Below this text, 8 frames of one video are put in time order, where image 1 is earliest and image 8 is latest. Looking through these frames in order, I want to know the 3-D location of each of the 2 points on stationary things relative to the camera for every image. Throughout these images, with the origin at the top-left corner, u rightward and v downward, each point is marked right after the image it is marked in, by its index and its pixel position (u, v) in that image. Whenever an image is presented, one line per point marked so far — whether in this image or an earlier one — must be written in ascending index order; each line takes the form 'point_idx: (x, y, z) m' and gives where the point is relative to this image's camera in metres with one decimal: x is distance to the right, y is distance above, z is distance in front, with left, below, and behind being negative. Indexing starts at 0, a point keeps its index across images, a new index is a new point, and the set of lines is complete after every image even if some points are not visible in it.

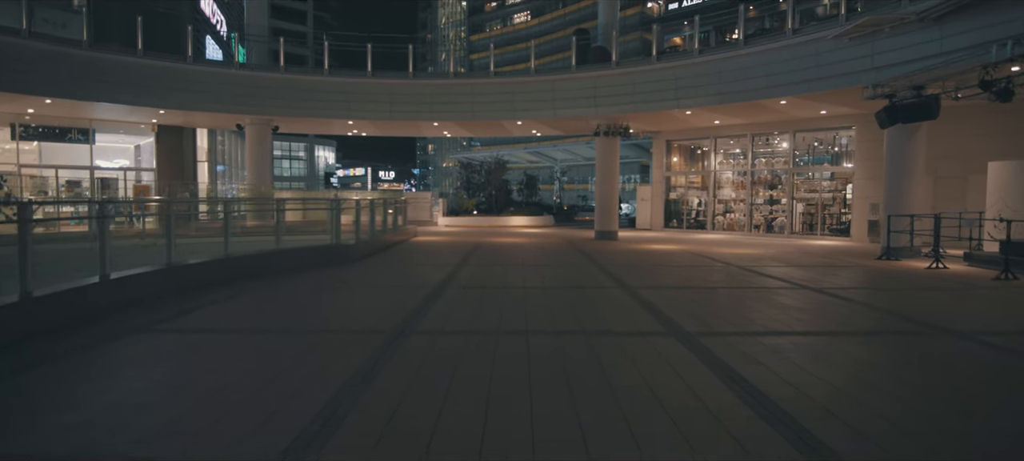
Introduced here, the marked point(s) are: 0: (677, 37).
0: (+5.4, +6.5, +19.5) m
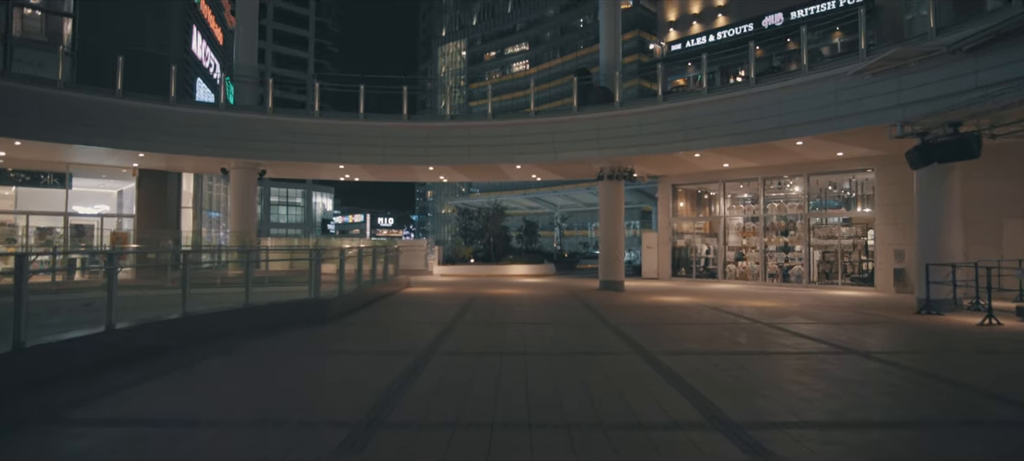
0: (+5.3, +4.9, +18.6) m
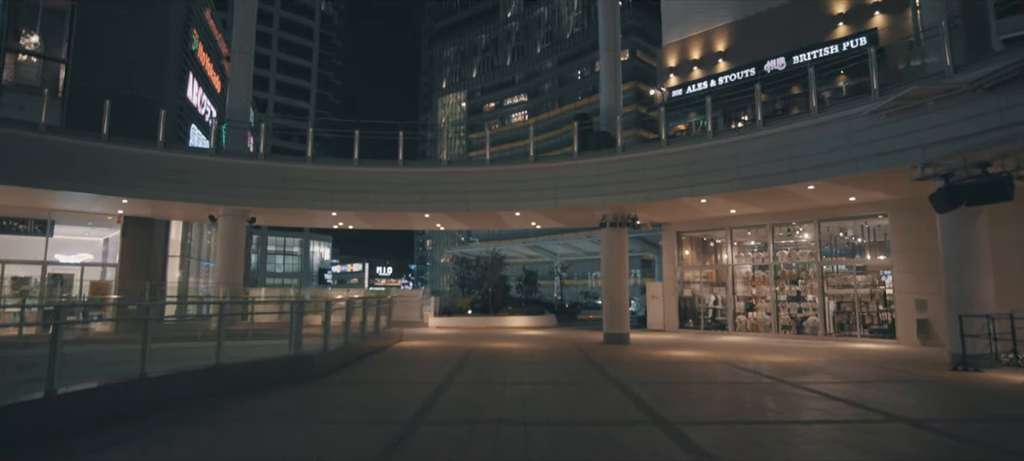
0: (+5.3, +3.3, +18.1) m
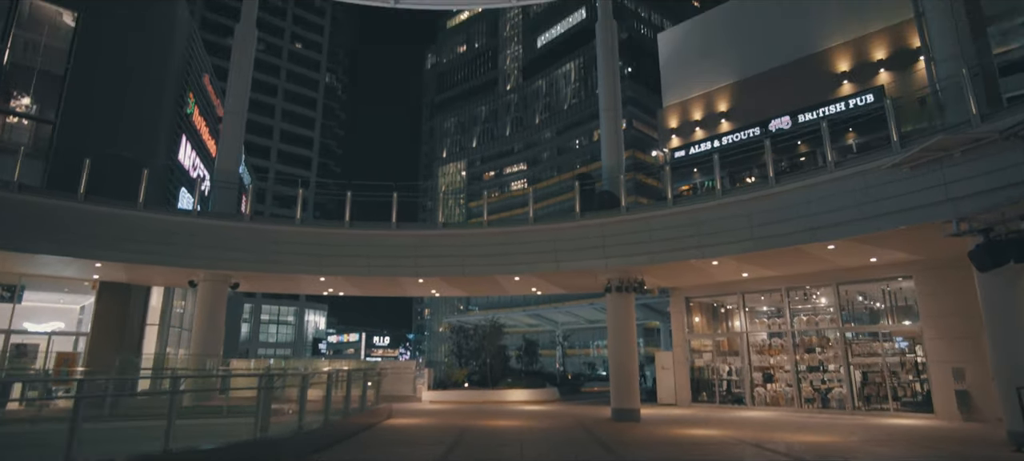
0: (+5.2, +1.4, +17.2) m
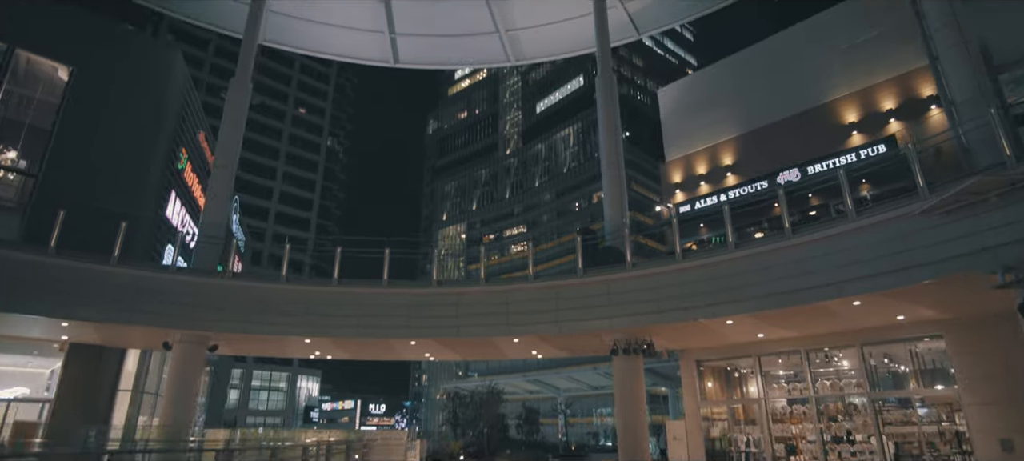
0: (+5.2, -0.2, +16.2) m
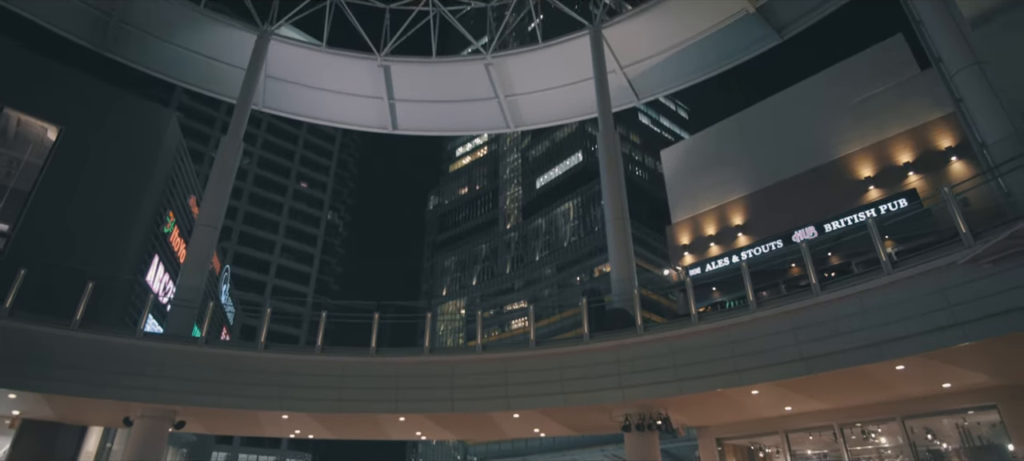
0: (+5.2, -1.7, +14.9) m
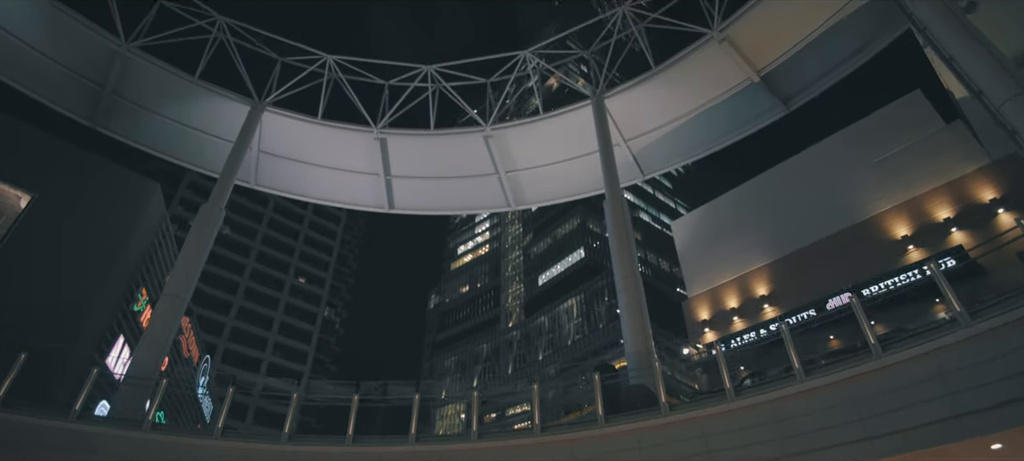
0: (+5.2, -3.0, +12.7) m
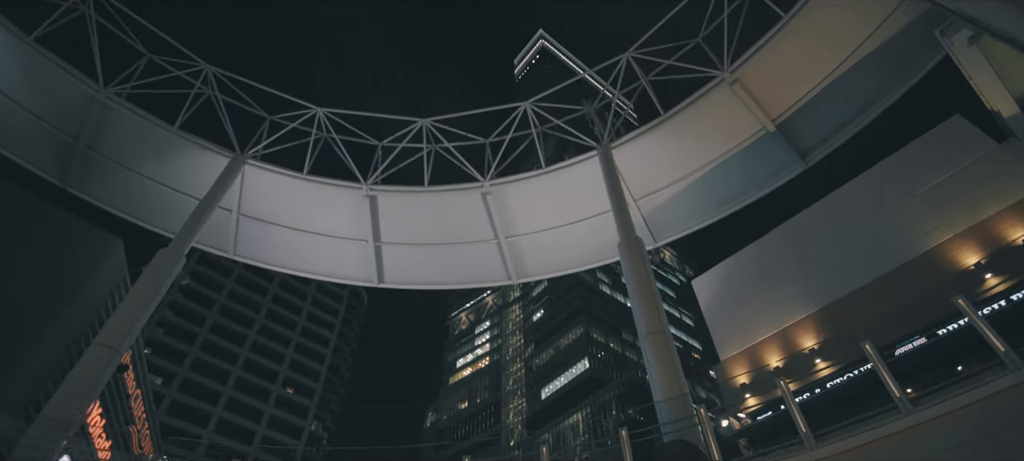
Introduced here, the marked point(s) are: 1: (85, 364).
0: (+5.2, -2.9, +9.6) m
1: (-10.4, -3.3, +13.8) m
